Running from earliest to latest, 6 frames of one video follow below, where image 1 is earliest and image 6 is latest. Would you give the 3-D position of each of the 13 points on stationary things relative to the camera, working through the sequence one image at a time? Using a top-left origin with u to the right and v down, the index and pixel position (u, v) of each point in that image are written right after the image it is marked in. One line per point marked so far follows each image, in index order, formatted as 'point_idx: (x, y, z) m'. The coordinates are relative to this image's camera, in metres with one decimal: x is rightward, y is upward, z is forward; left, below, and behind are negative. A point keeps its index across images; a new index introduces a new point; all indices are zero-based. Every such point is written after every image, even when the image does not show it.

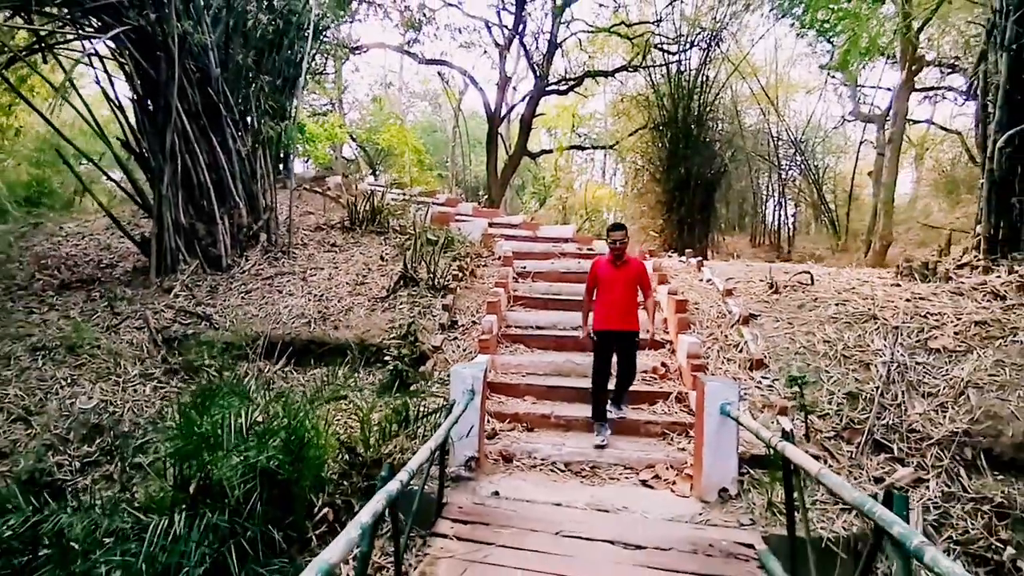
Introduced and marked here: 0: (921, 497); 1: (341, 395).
0: (+1.5, -0.7, +2.4) m
1: (-0.8, -0.5, +3.1) m
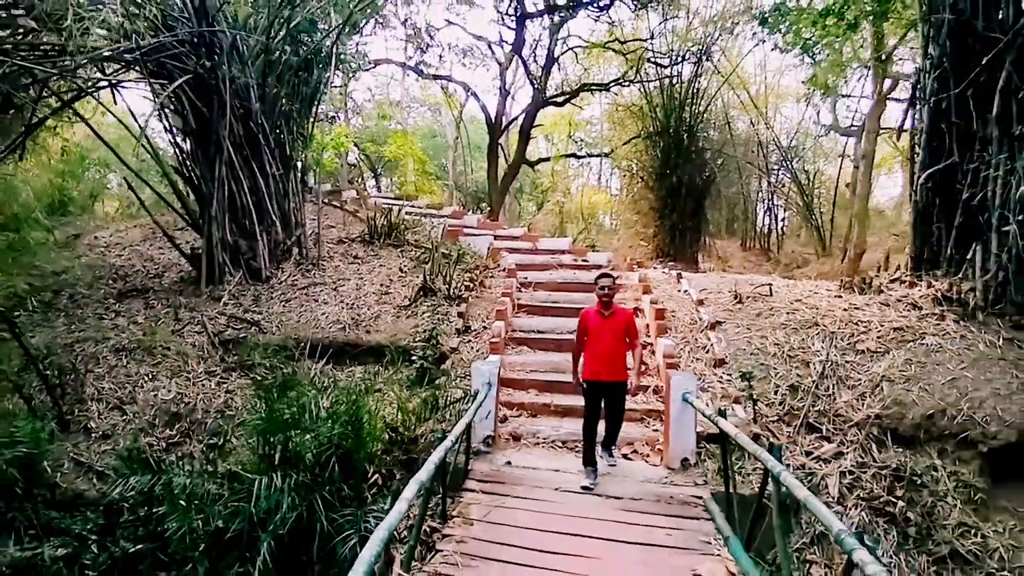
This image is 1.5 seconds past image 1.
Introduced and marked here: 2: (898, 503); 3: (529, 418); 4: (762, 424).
0: (+1.5, -0.8, +3.1) m
1: (-0.7, -0.6, +3.8) m
2: (+1.7, -0.9, +2.9) m
3: (+0.1, -0.7, +3.8) m
4: (+1.2, -0.7, +3.3) m
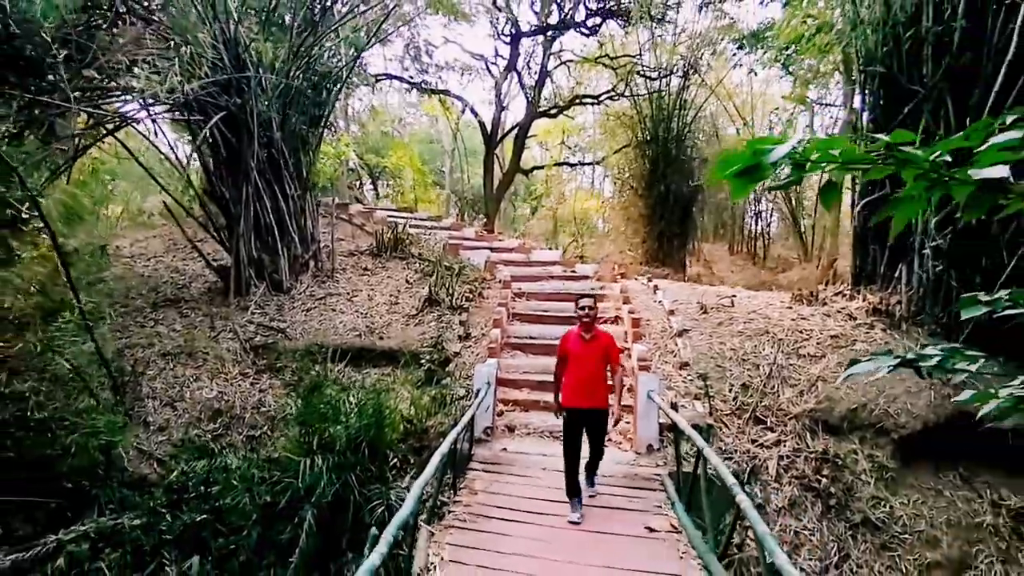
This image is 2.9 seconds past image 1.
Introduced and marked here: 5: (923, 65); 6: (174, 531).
0: (+1.5, -0.9, +3.7) m
1: (-0.8, -0.6, +4.4) m
2: (+1.7, -1.0, +3.6) m
3: (+0.1, -0.8, +4.4) m
4: (+1.2, -0.8, +3.9) m
5: (+2.7, +1.4, +4.3) m
6: (-1.7, -1.2, +3.4) m
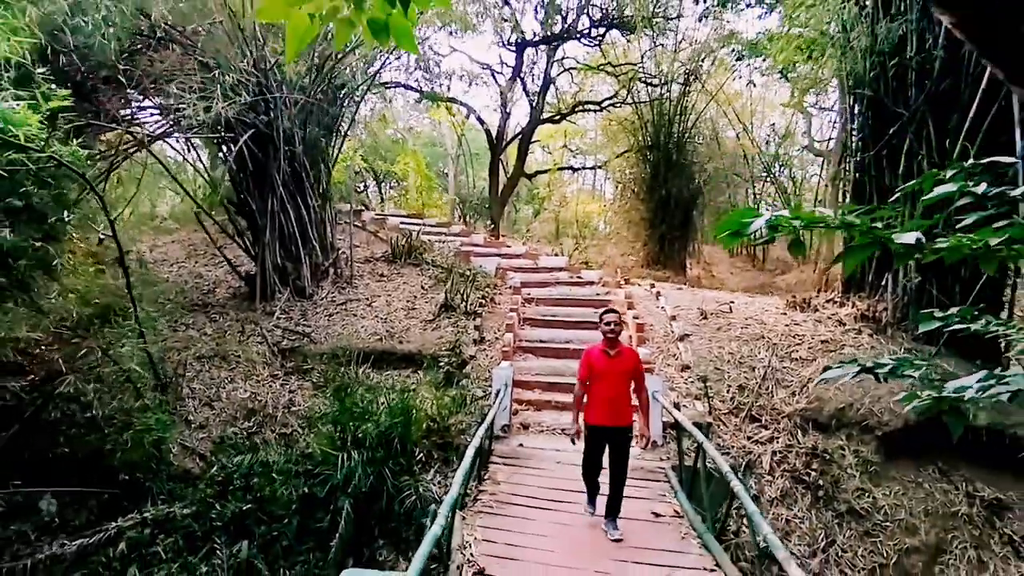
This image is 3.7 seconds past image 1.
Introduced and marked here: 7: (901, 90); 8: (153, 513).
0: (+1.6, -1.0, +4.1) m
1: (-0.7, -0.7, +4.7) m
2: (+1.7, -1.1, +3.9) m
3: (+0.2, -0.9, +4.7) m
4: (+1.3, -0.8, +4.3) m
5: (+2.7, +1.4, +4.6) m
6: (-1.6, -1.3, +3.7) m
7: (+2.7, +1.4, +4.7) m
8: (-2.0, -1.3, +3.7) m
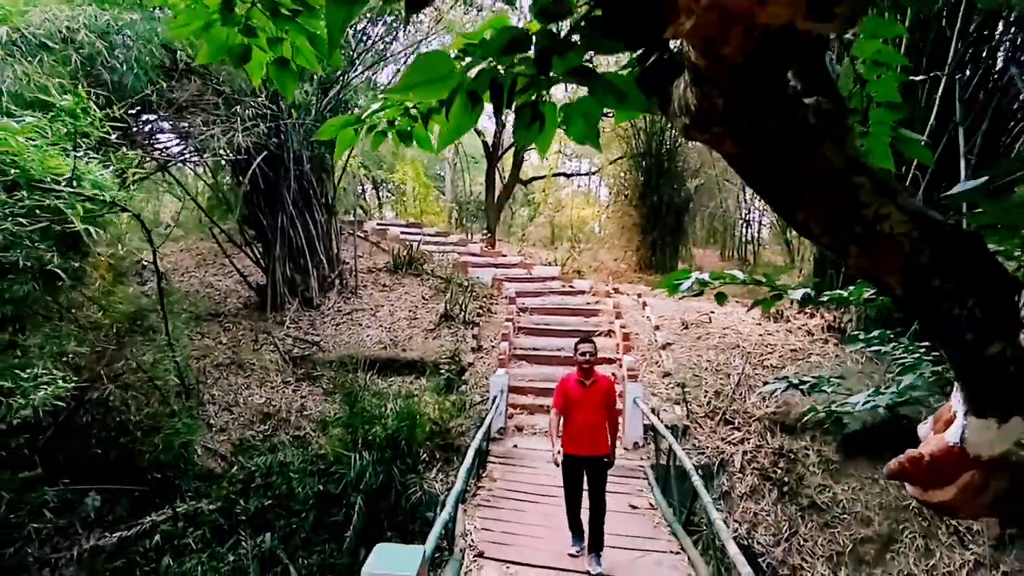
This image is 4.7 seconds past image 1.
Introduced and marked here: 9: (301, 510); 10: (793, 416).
0: (+1.5, -1.1, +4.5) m
1: (-0.7, -0.8, +5.1) m
2: (+1.7, -1.2, +4.3) m
3: (+0.1, -1.0, +5.1) m
4: (+1.3, -0.9, +4.7) m
5: (+2.7, +1.3, +5.1) m
6: (-1.6, -1.4, +4.1) m
7: (+2.7, +1.3, +5.1) m
8: (-2.0, -1.4, +4.1) m
9: (-1.3, -1.4, +4.1) m
10: (+1.9, -0.9, +4.6) m
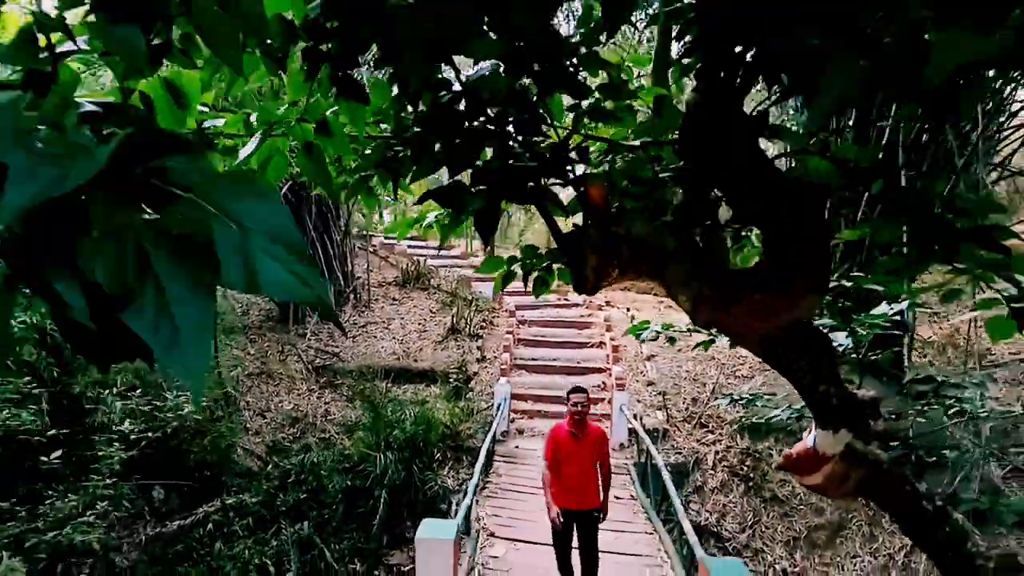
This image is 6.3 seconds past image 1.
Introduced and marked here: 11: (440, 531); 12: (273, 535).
0: (+1.6, -1.2, +5.1) m
1: (-0.7, -1.0, +5.8) m
2: (+1.7, -1.3, +5.0) m
3: (+0.1, -1.1, +5.8) m
4: (+1.3, -1.1, +5.3) m
5: (+2.7, +1.1, +5.7) m
6: (-1.6, -1.5, +4.8) m
7: (+2.7, +1.1, +5.8) m
8: (-2.0, -1.5, +4.8) m
9: (-1.3, -1.5, +4.8) m
10: (+1.9, -1.0, +5.2) m
11: (-0.3, -0.9, +2.5) m
12: (-1.6, -1.7, +4.6) m
